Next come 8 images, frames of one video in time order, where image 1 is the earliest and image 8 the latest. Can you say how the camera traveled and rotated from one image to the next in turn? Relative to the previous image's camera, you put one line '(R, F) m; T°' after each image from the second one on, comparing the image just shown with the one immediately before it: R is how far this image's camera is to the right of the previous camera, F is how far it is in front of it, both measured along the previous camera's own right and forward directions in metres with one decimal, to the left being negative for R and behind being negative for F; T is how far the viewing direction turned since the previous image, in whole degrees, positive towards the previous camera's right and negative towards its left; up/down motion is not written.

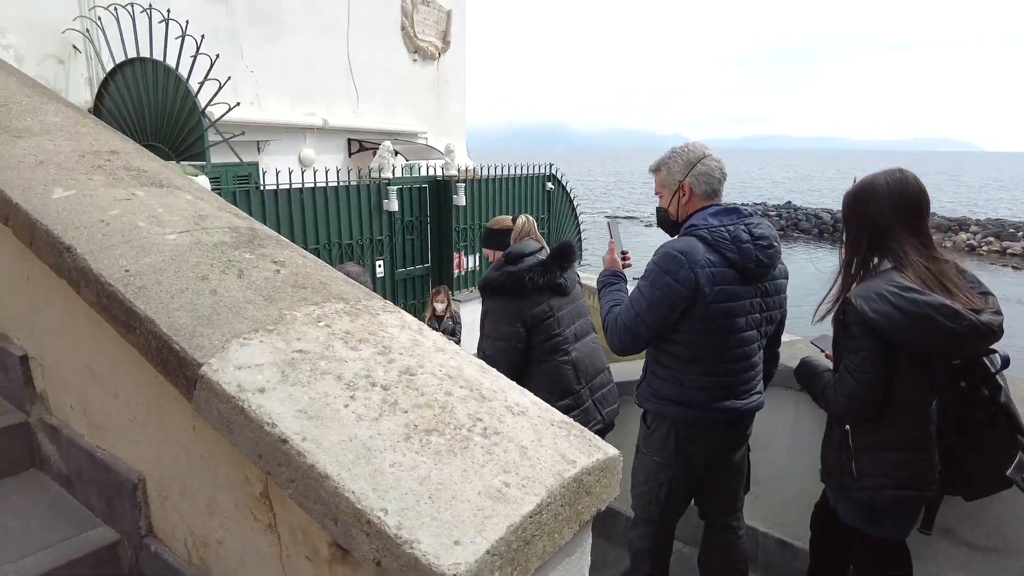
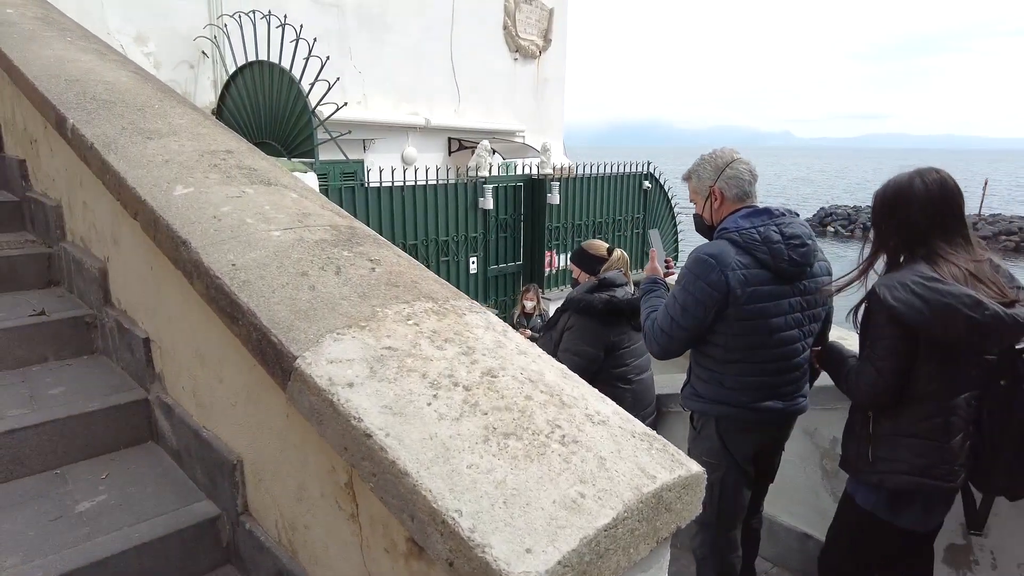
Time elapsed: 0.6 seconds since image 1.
(0.0, 0.0) m; -8°
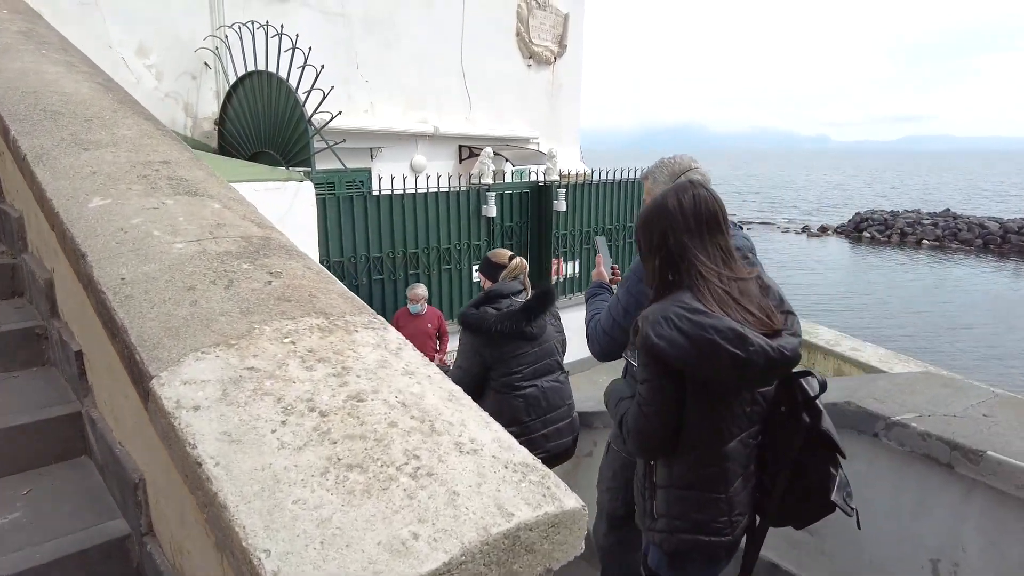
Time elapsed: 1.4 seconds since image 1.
(+0.3, +0.1) m; -3°
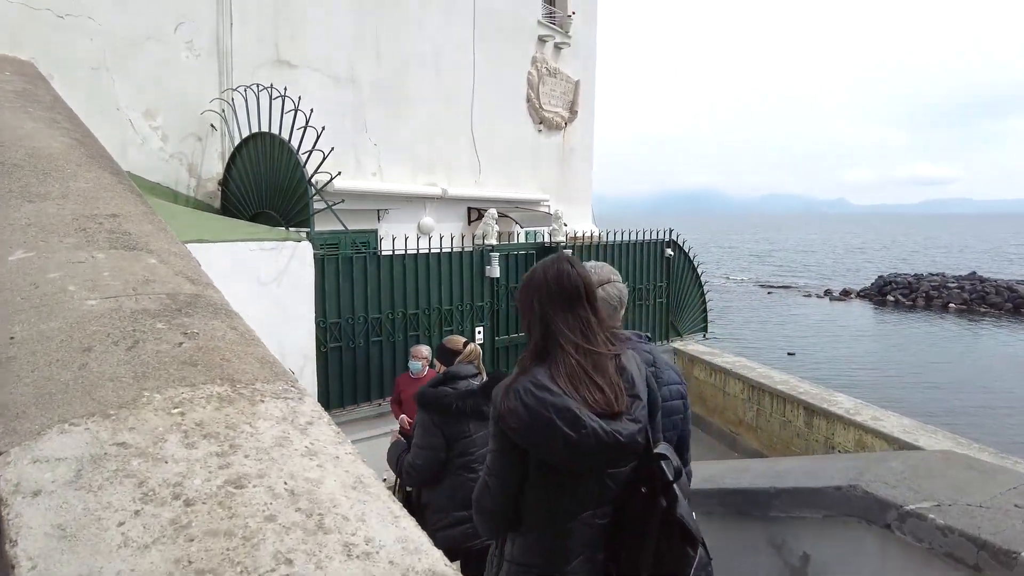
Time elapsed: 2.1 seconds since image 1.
(+0.2, +0.2) m; -2°
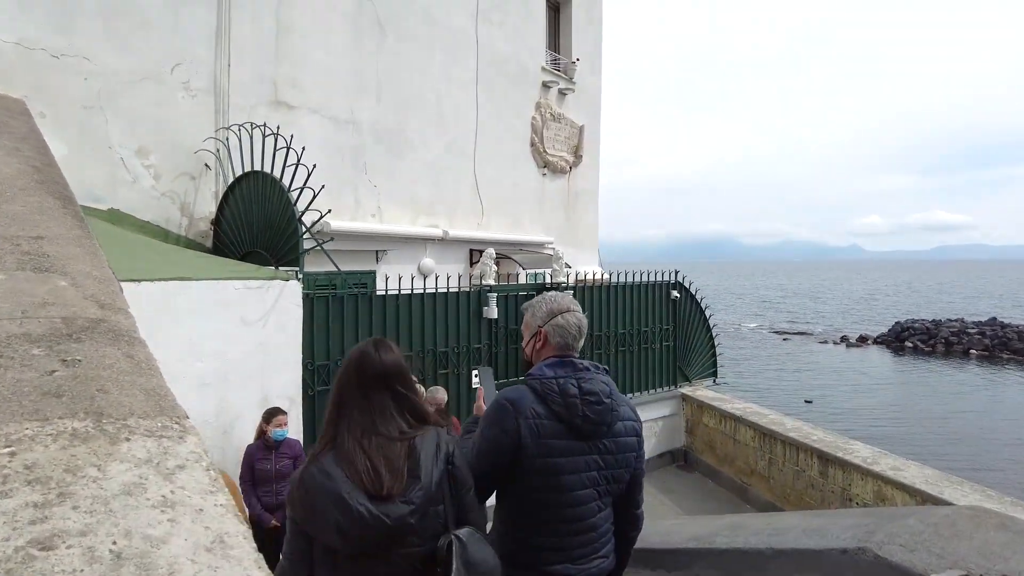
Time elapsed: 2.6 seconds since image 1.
(+0.1, +0.2) m; -1°
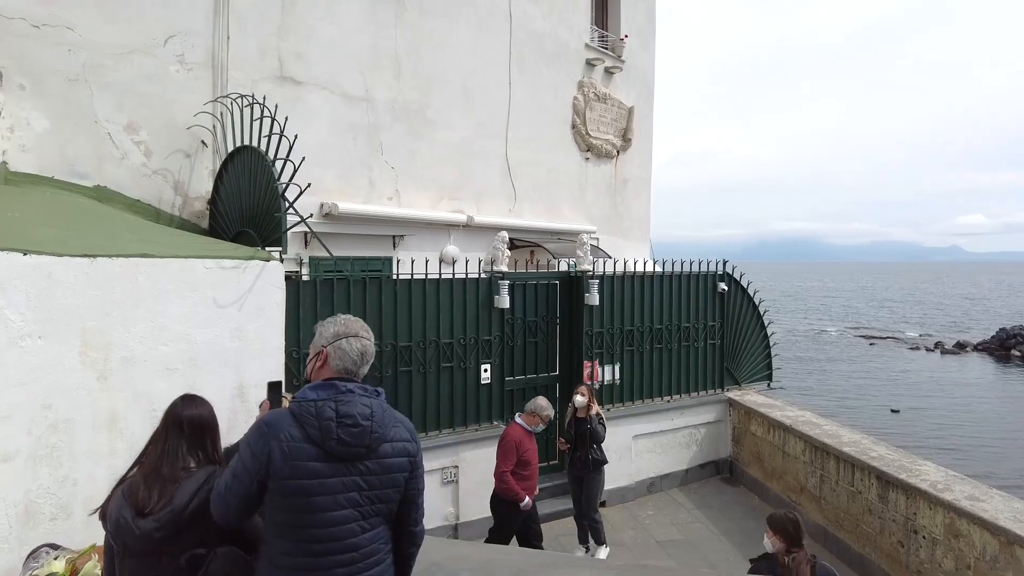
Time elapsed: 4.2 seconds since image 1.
(+0.5, +0.6) m; -6°
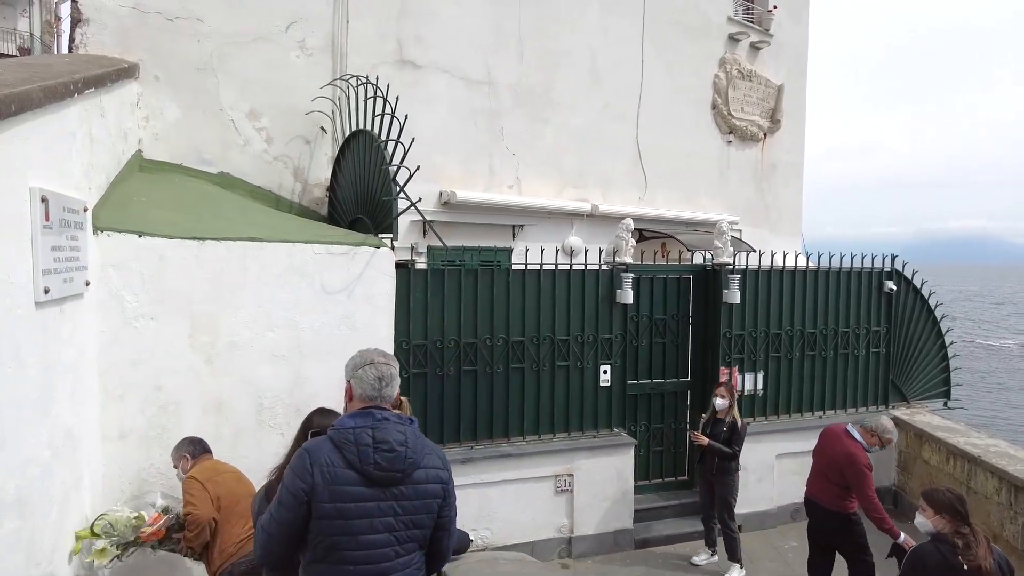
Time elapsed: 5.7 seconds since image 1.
(+0.1, +0.5) m; -12°
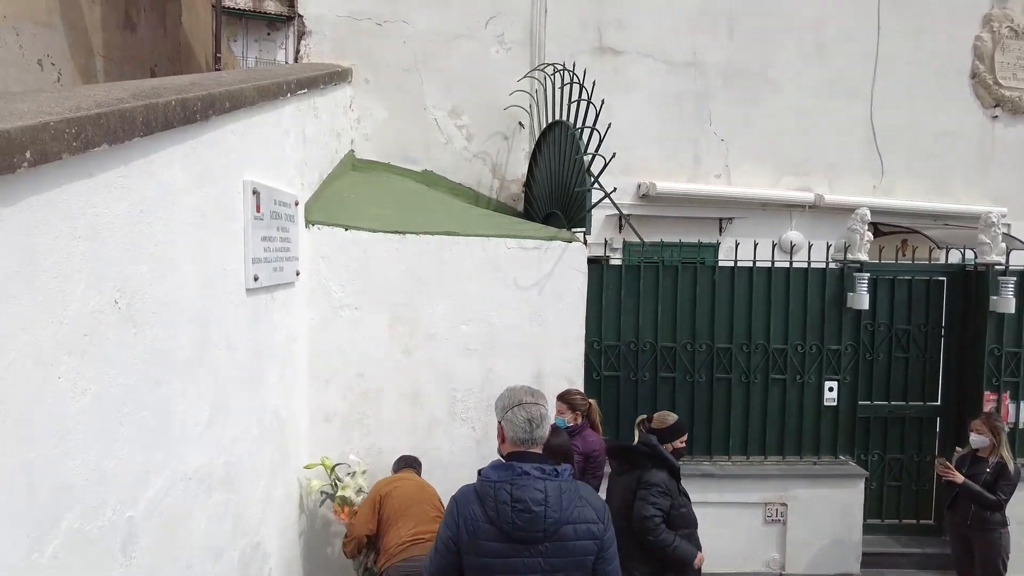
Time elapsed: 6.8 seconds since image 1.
(0.0, +0.3) m; -17°
